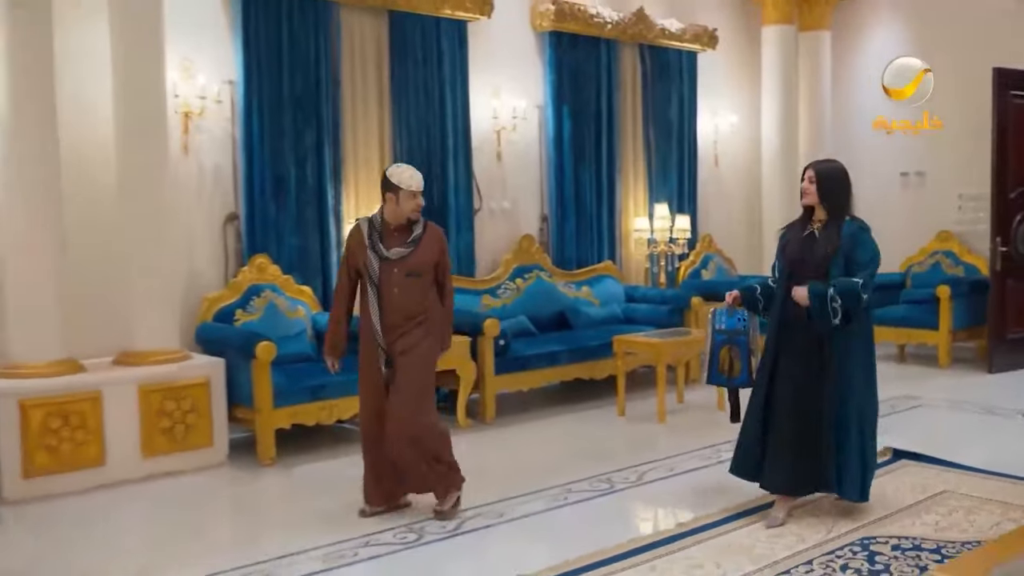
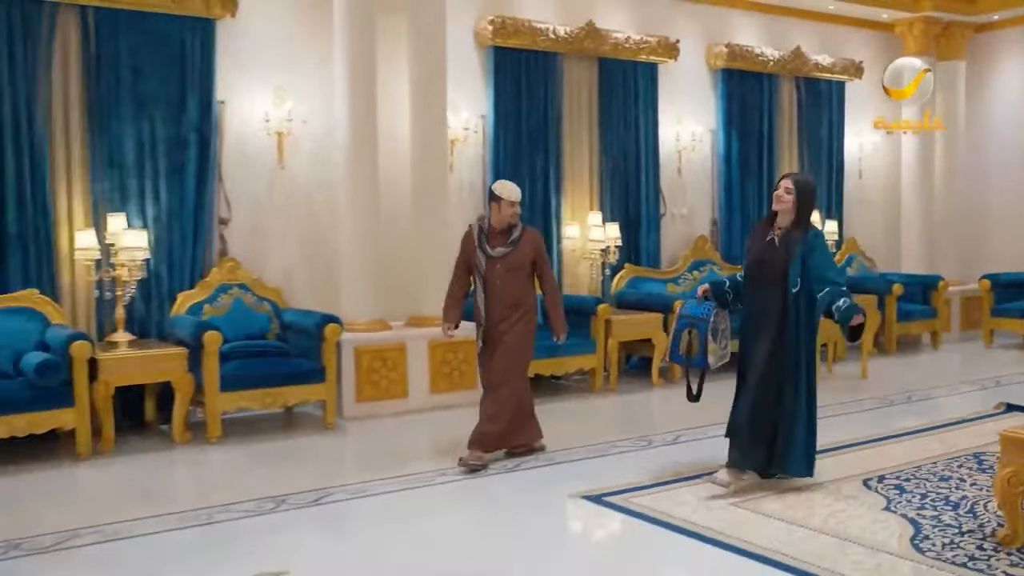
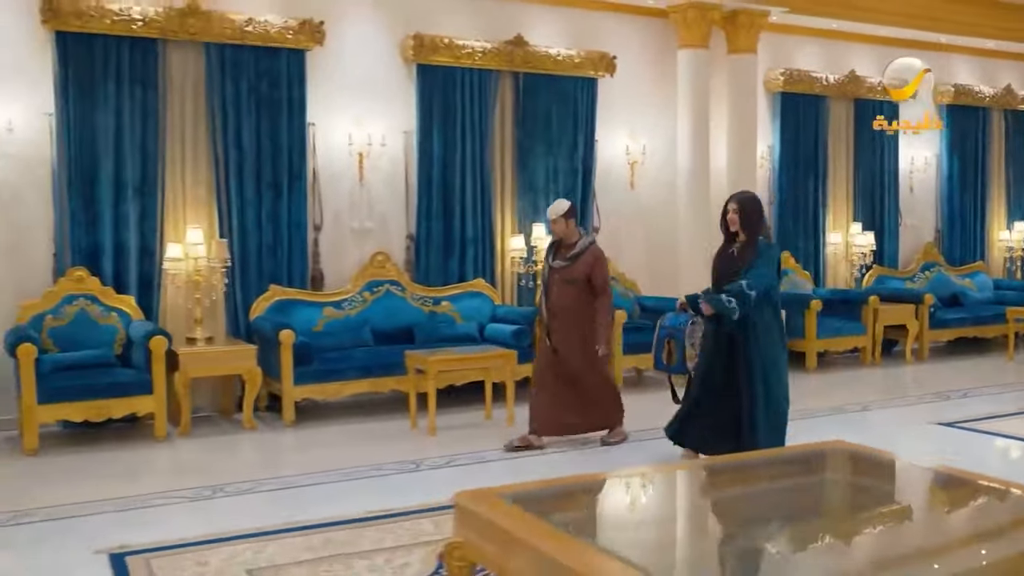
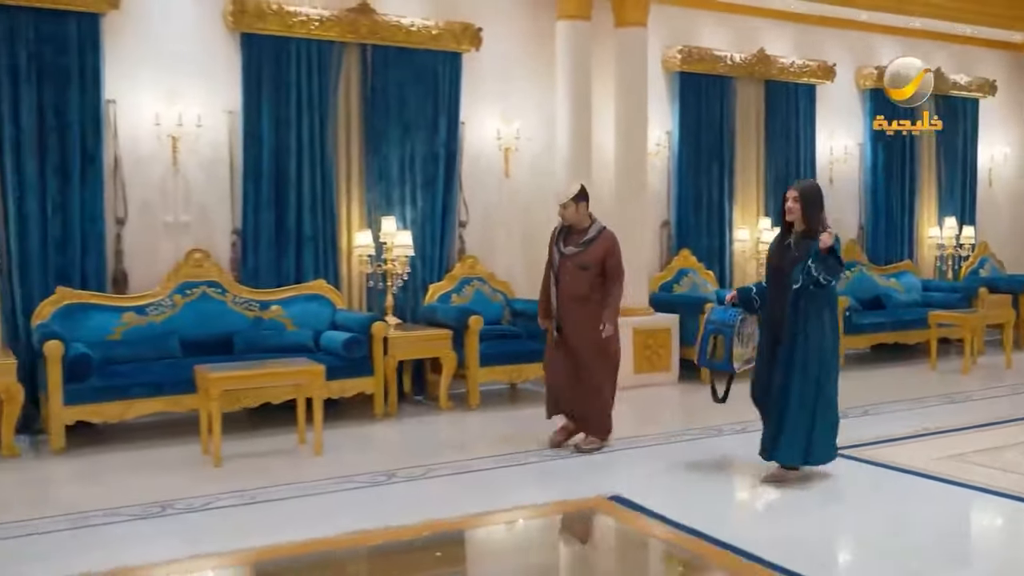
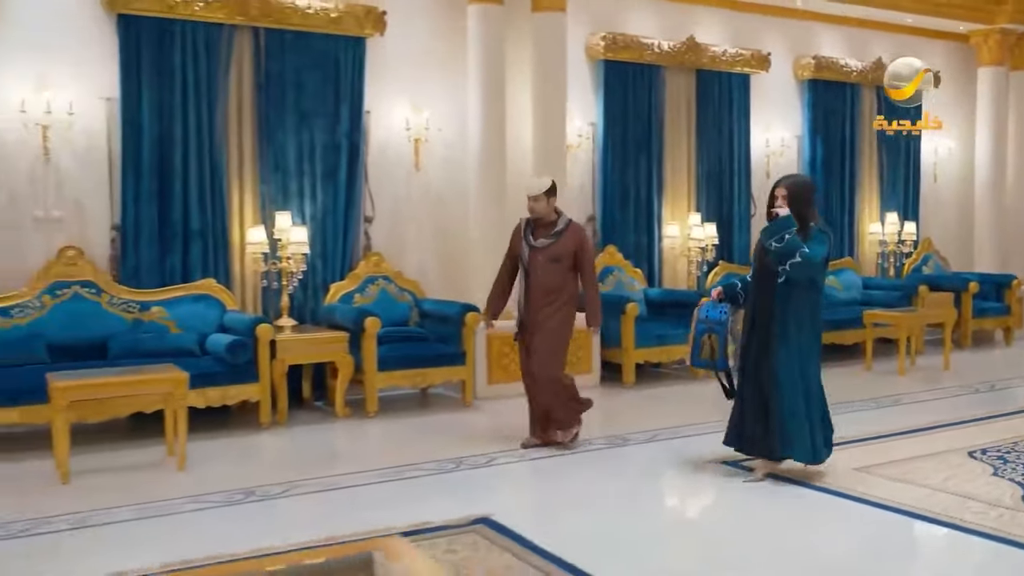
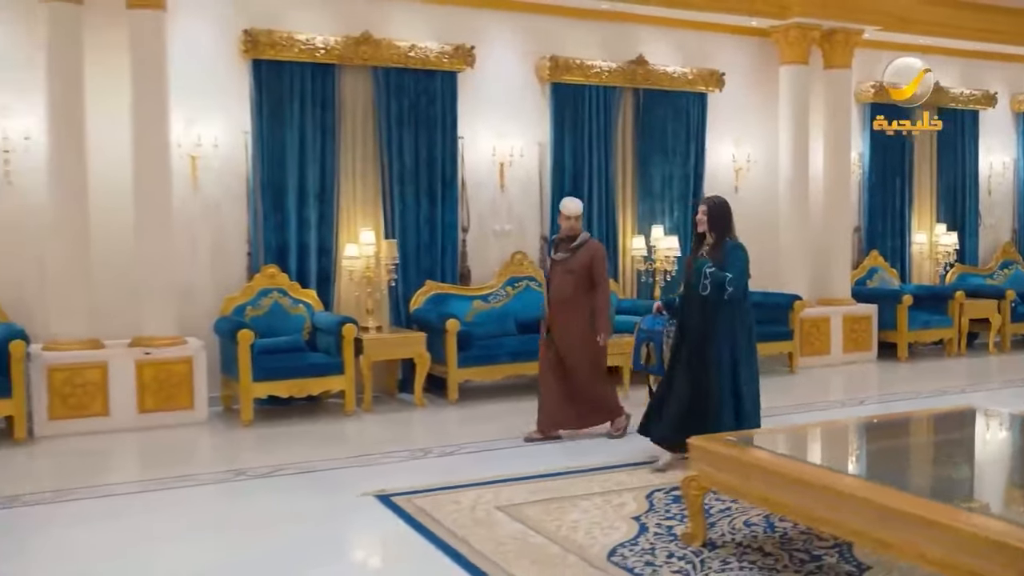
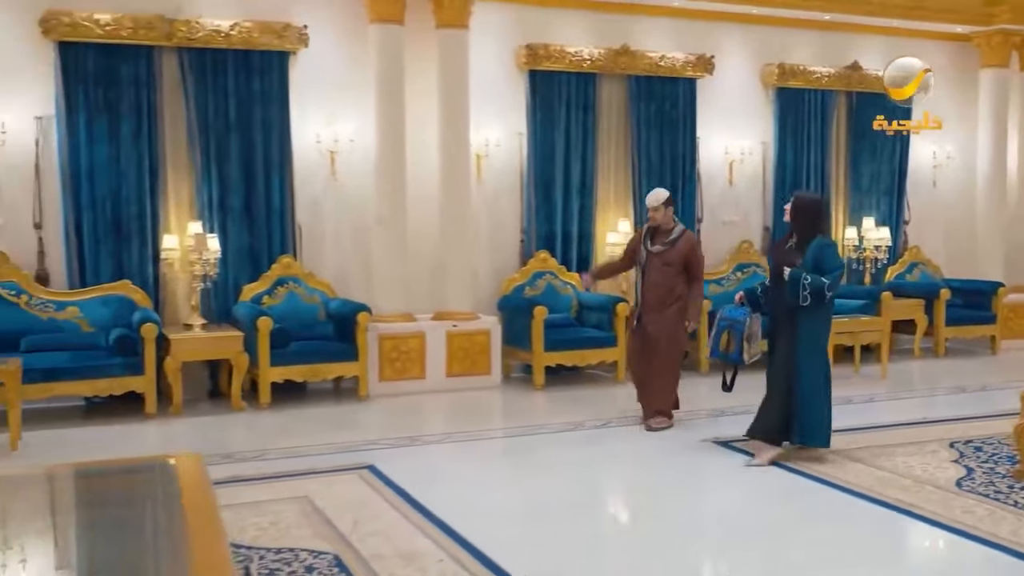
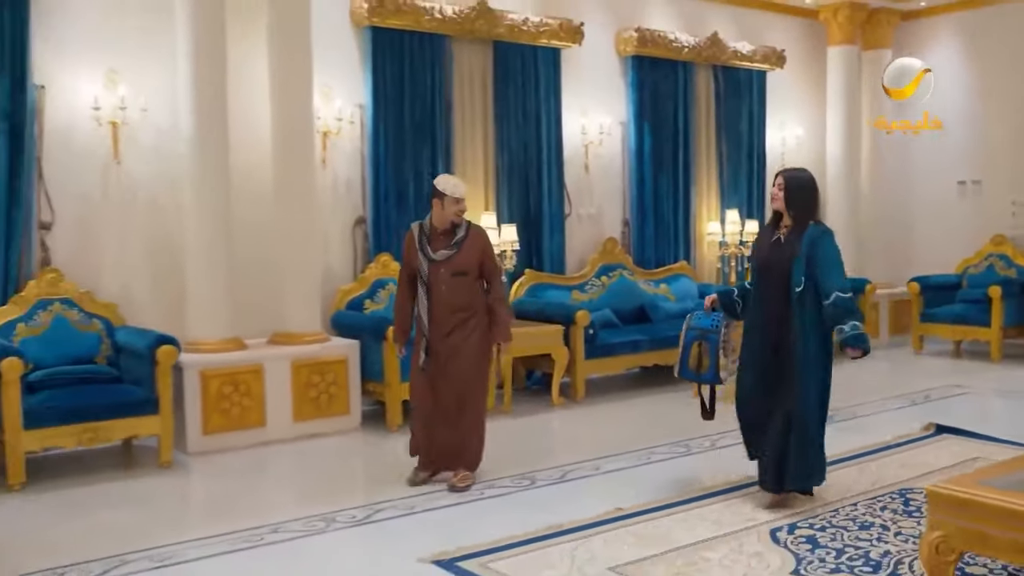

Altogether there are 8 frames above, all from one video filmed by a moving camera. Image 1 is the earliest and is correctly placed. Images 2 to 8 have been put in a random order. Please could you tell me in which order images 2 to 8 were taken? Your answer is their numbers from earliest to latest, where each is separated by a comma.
8, 2, 5, 4, 3, 6, 7
